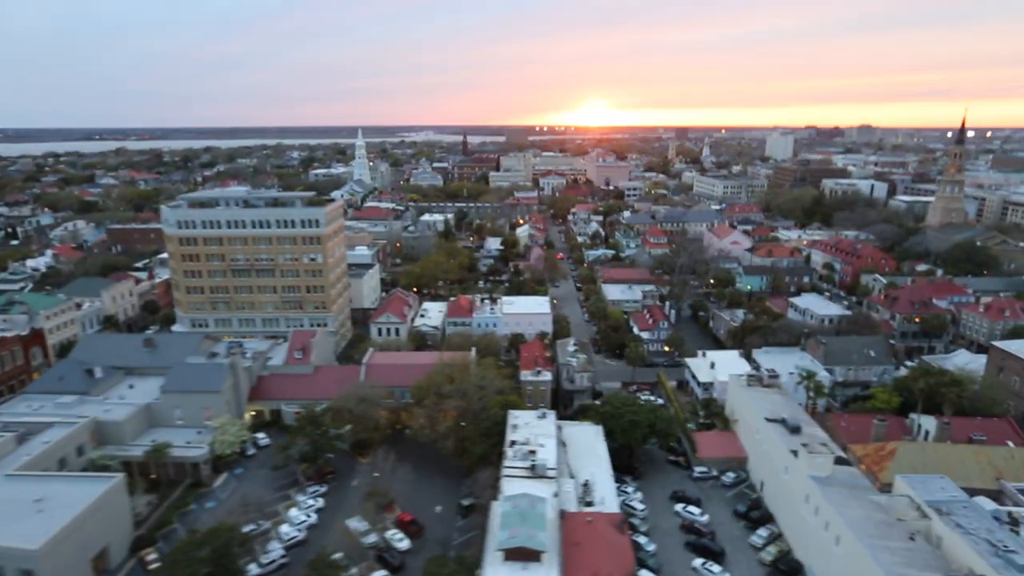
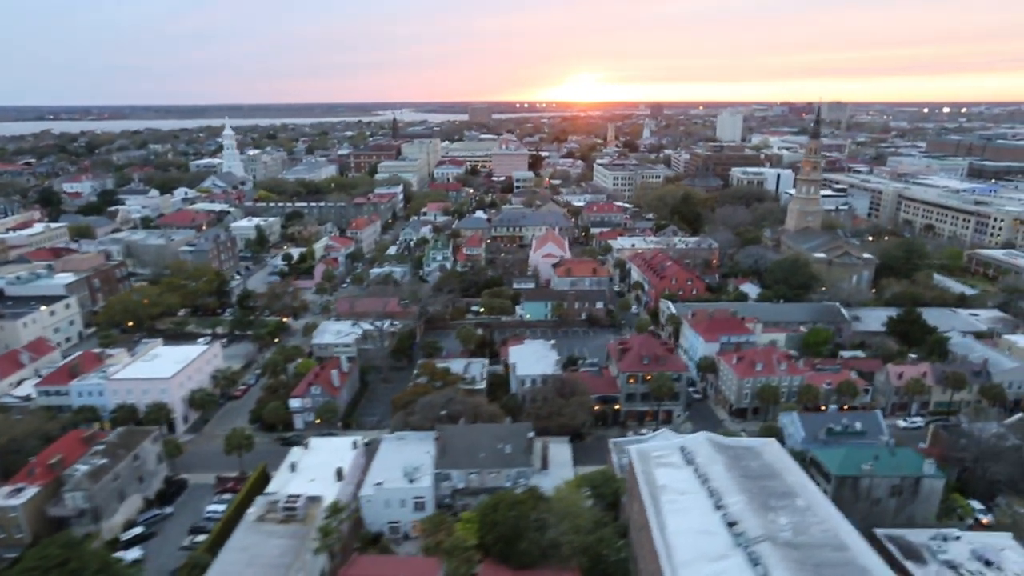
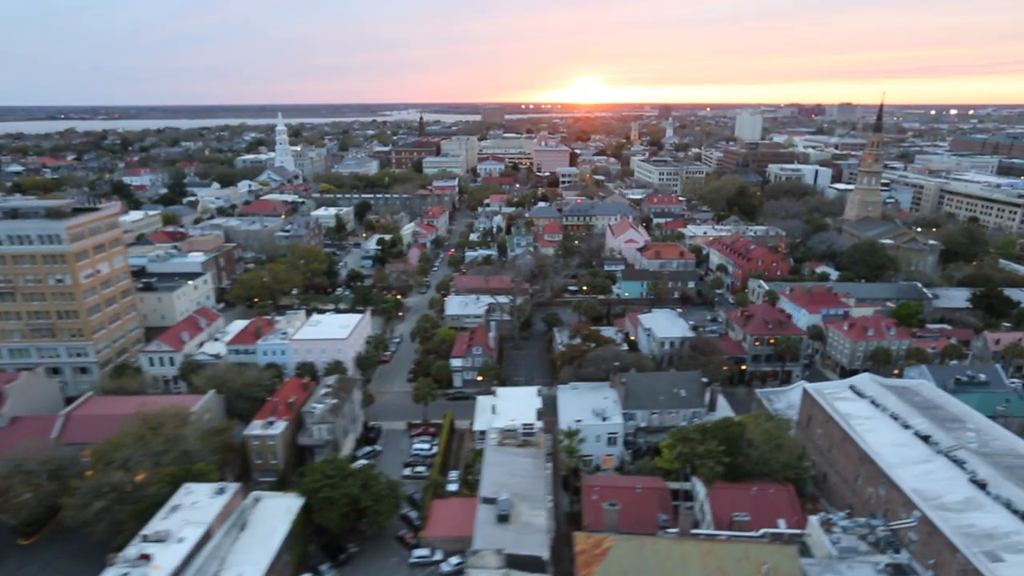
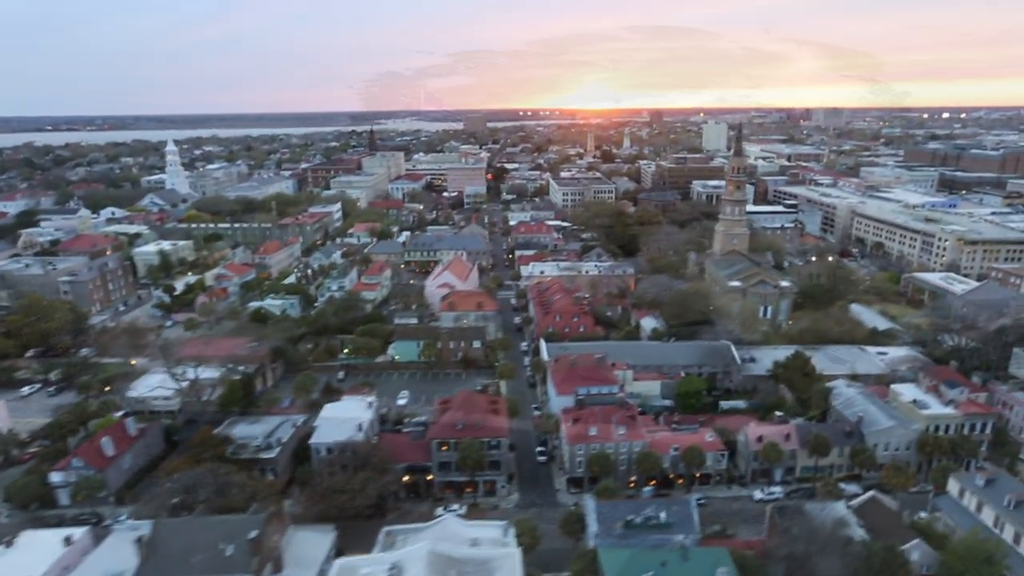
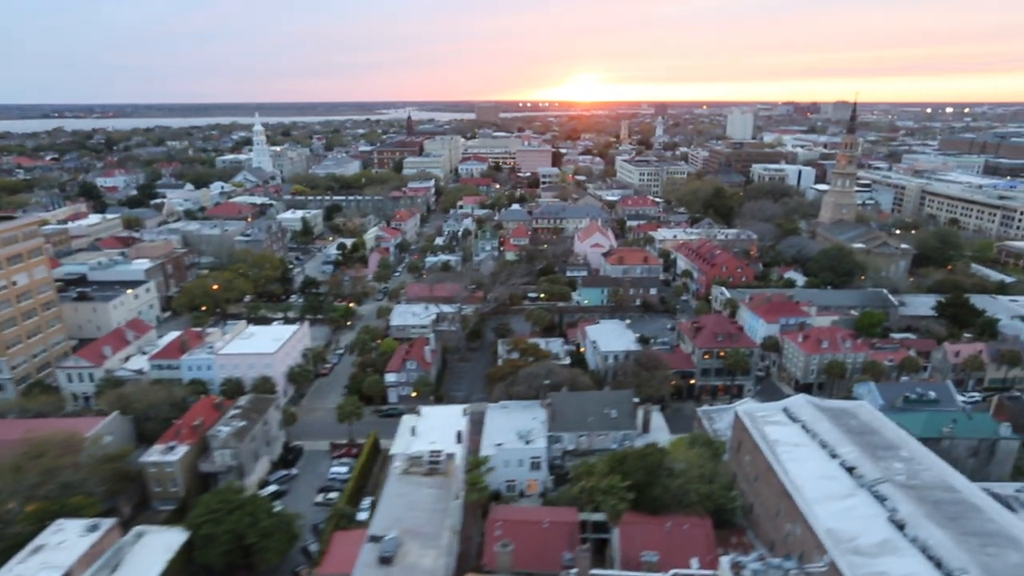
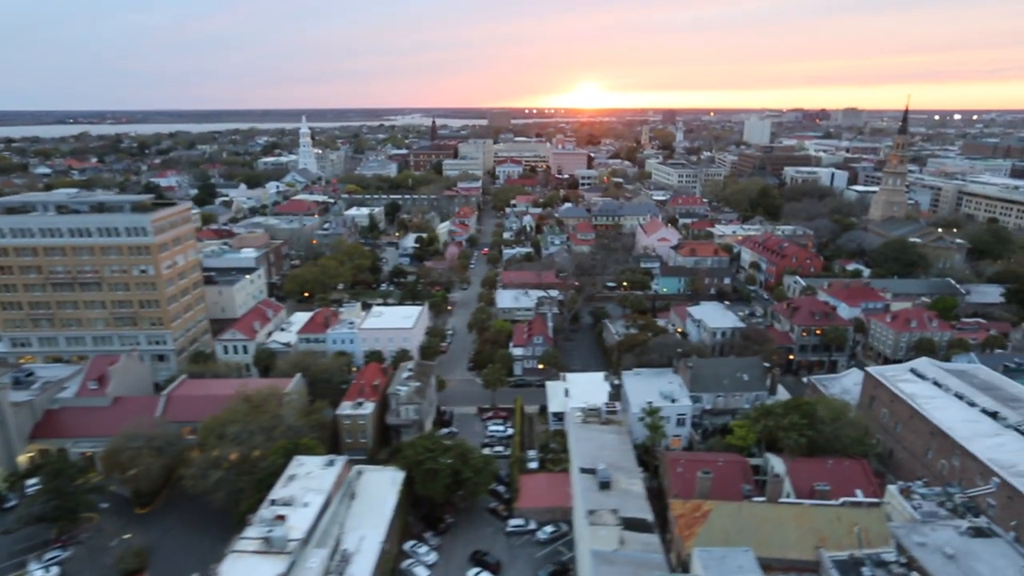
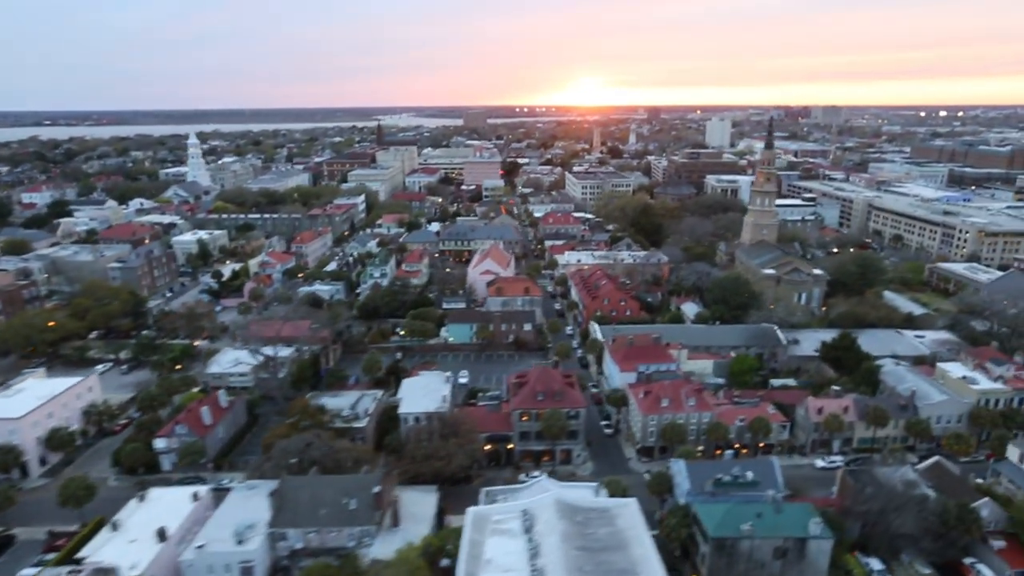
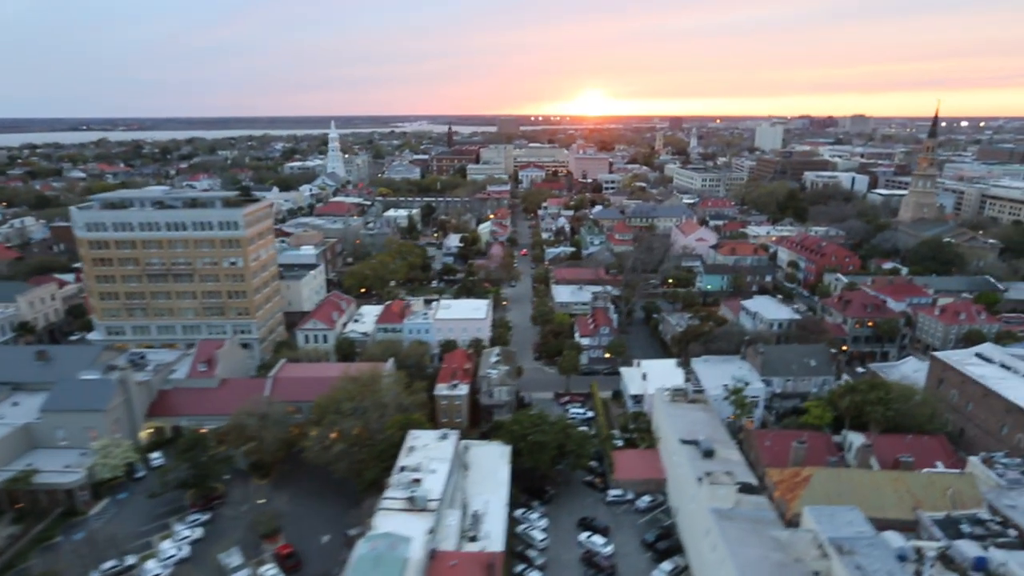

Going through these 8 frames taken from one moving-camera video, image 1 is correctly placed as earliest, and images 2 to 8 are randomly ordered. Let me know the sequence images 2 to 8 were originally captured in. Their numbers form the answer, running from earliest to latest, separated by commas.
8, 6, 3, 5, 2, 7, 4
